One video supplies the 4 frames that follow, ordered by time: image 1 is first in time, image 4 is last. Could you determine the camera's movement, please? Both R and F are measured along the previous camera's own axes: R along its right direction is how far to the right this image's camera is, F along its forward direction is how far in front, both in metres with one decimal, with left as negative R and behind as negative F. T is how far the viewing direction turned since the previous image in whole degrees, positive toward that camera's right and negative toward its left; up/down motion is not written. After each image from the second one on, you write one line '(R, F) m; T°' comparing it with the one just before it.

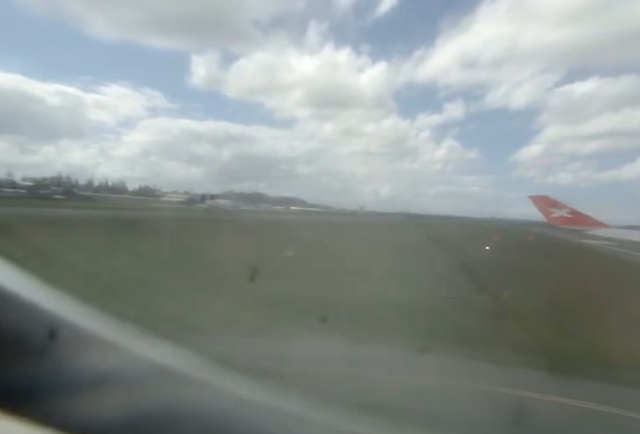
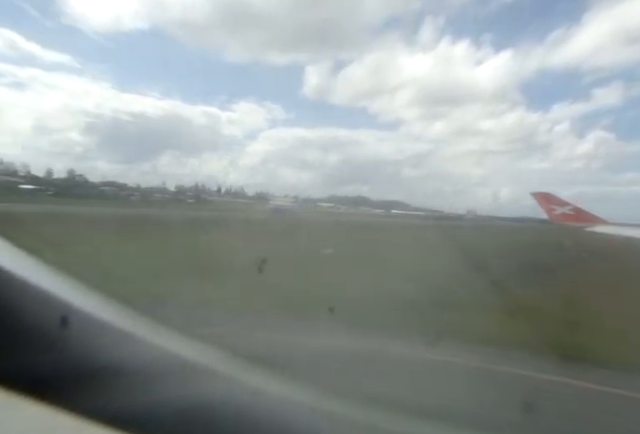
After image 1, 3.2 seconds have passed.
(+1.8, -0.1) m; -21°
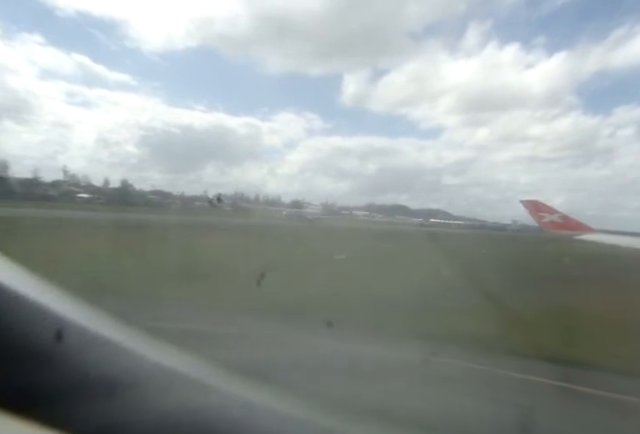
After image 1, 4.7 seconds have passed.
(+0.6, +0.2) m; -8°
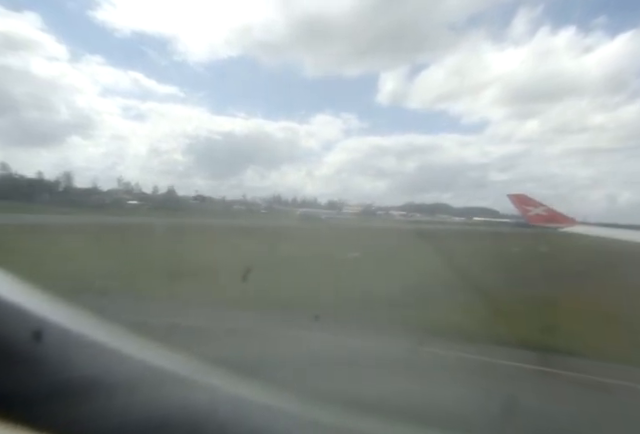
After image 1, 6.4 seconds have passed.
(+0.5, +0.3) m; -7°
